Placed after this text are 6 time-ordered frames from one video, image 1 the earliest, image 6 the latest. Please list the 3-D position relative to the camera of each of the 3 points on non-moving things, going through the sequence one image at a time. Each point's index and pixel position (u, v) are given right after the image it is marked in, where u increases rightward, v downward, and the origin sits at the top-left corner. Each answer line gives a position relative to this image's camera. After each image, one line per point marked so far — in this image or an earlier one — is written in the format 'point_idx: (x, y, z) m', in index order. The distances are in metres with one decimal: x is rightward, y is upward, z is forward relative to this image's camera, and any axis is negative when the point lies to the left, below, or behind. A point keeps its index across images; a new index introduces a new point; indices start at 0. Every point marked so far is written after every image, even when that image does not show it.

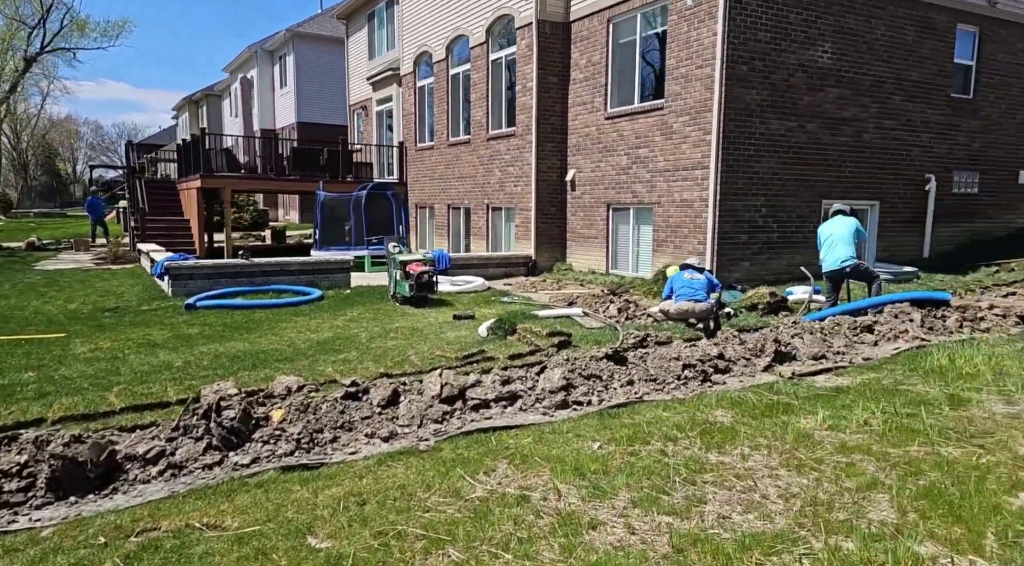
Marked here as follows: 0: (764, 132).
0: (+3.7, +2.2, +11.0) m
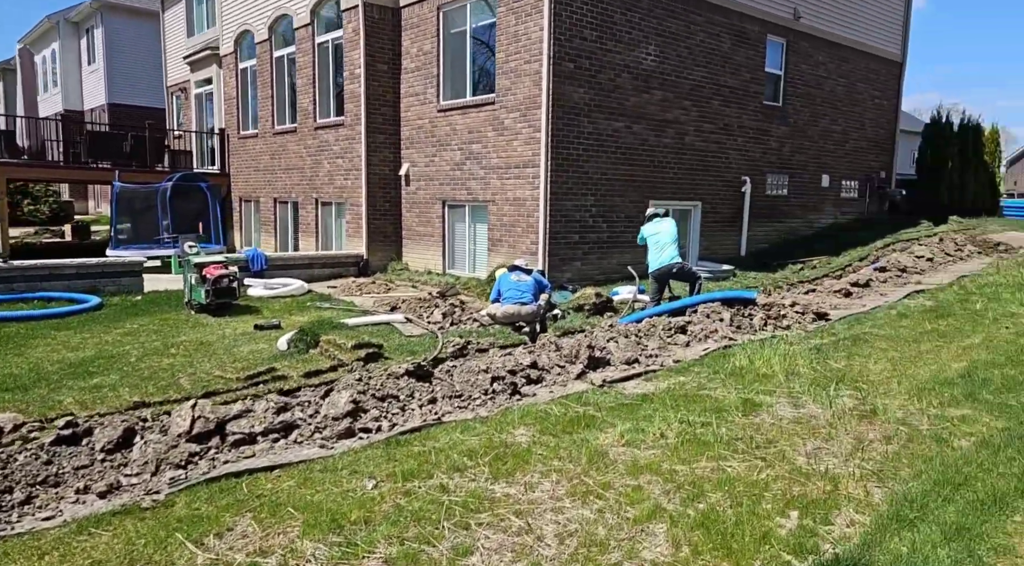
0: (+1.2, +2.2, +11.1) m
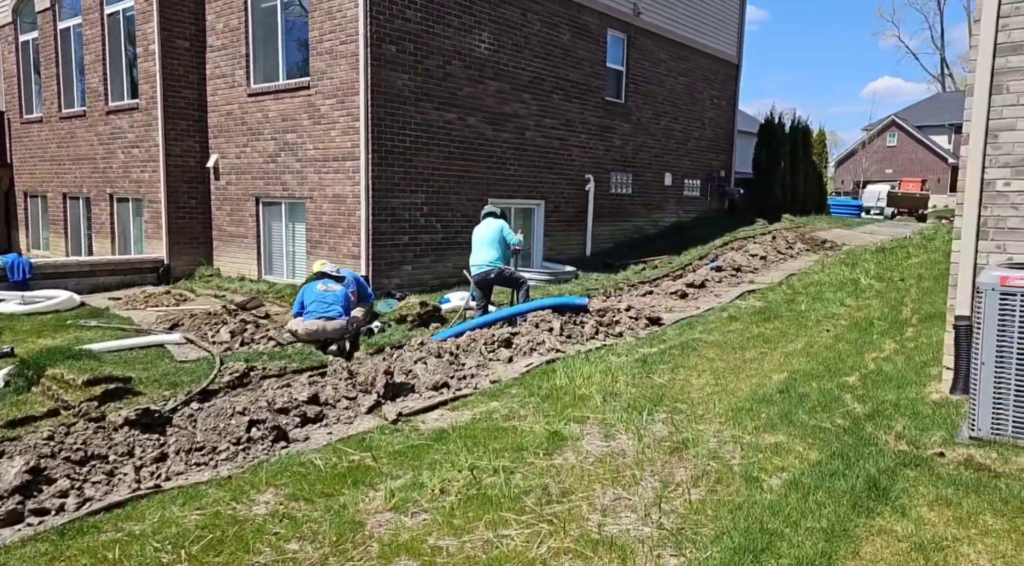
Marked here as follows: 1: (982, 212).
0: (-1.2, +2.2, +10.2) m
1: (+3.3, +0.5, +5.3) m
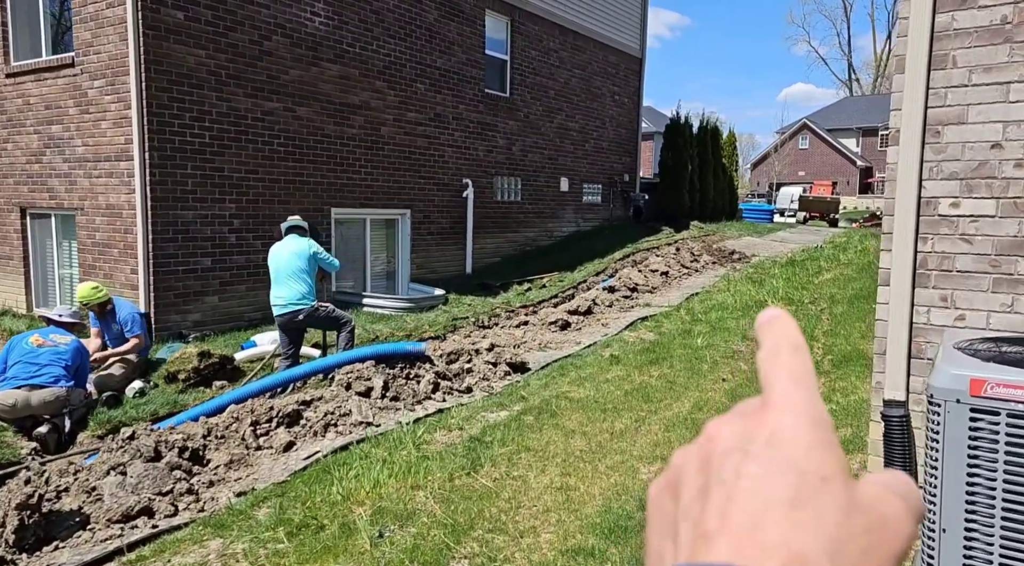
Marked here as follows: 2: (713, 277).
0: (-3.0, +1.8, +8.1) m
1: (+2.0, +0.2, +3.6) m
2: (+3.2, +0.1, +12.2) m
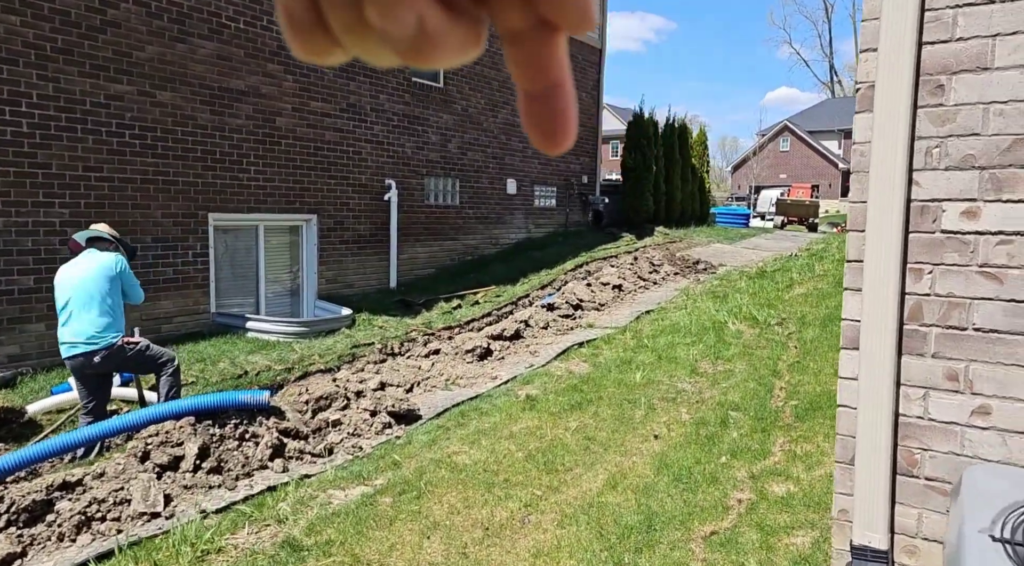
0: (-3.9, +1.6, +6.5) m
1: (+1.2, 0.0, +2.2) m
2: (+2.2, -0.1, +10.7) m
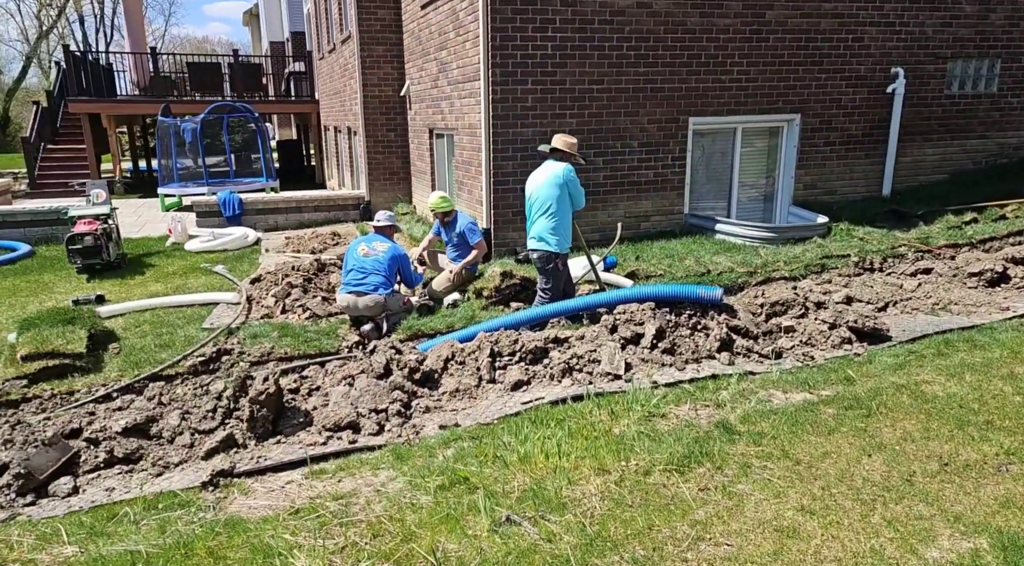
0: (+0.9, +2.6, +7.3) m
1: (+2.0, +0.2, +1.0) m
2: (+8.2, +0.6, +6.9) m
